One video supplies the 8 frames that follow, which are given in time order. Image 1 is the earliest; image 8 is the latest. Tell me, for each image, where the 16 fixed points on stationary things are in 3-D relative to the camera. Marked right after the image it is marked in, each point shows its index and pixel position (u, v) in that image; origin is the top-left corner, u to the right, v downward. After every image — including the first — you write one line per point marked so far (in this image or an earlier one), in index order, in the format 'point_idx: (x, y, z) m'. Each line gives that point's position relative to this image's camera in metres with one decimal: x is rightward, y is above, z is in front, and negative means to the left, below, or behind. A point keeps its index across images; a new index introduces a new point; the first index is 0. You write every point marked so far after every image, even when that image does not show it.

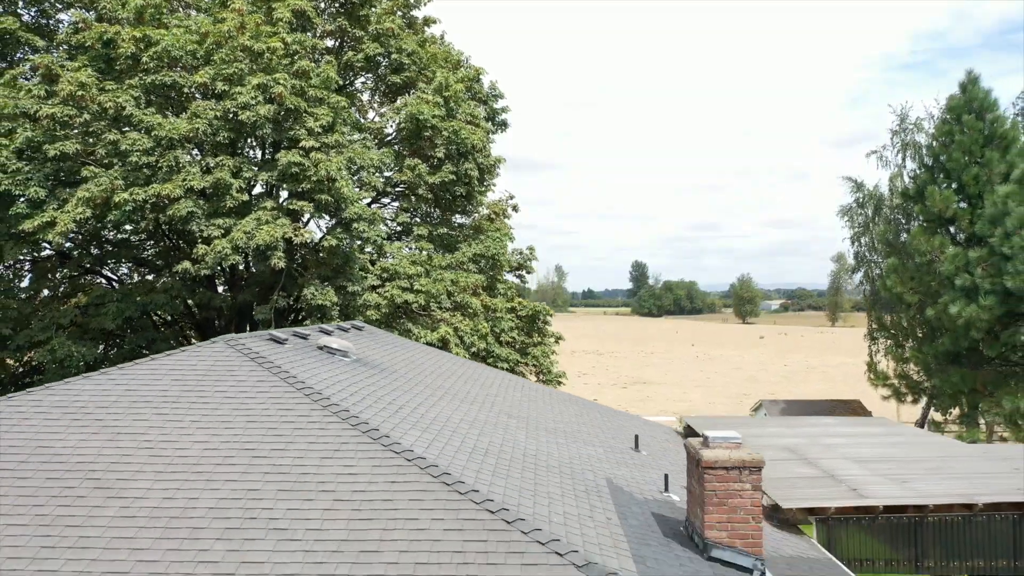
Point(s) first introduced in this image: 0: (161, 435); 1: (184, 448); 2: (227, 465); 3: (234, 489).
0: (-3.5, -1.4, +7.2) m
1: (-3.1, -1.5, +7.0) m
2: (-2.6, -1.6, +6.7) m
3: (-2.4, -1.8, +6.3) m
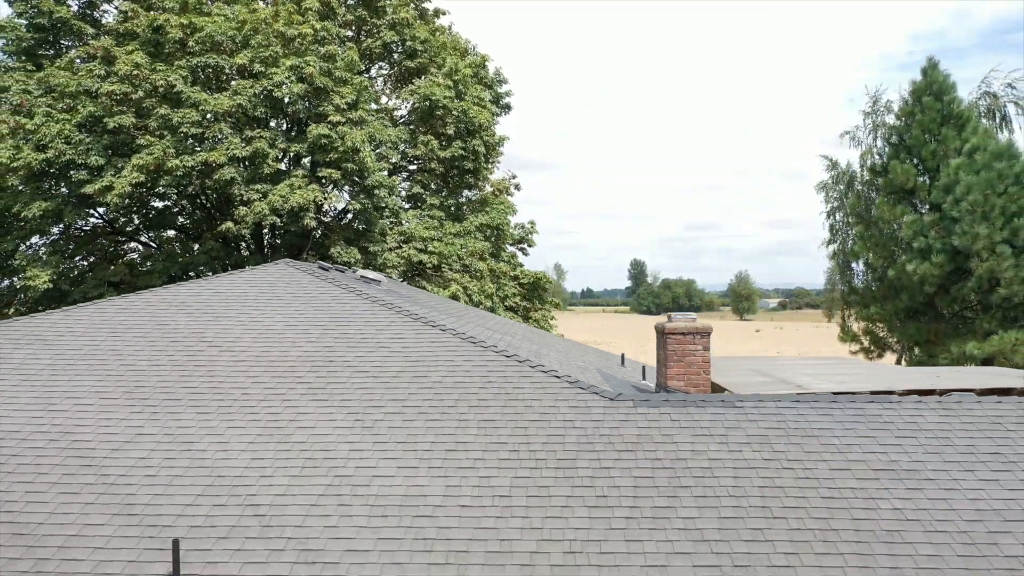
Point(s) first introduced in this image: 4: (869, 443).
0: (-3.4, -0.3, +9.3) m
1: (-3.0, -0.4, +9.1) m
2: (-2.5, -0.5, +8.9) m
3: (-2.3, -0.7, +8.5) m
4: (+3.1, -1.4, +6.4) m
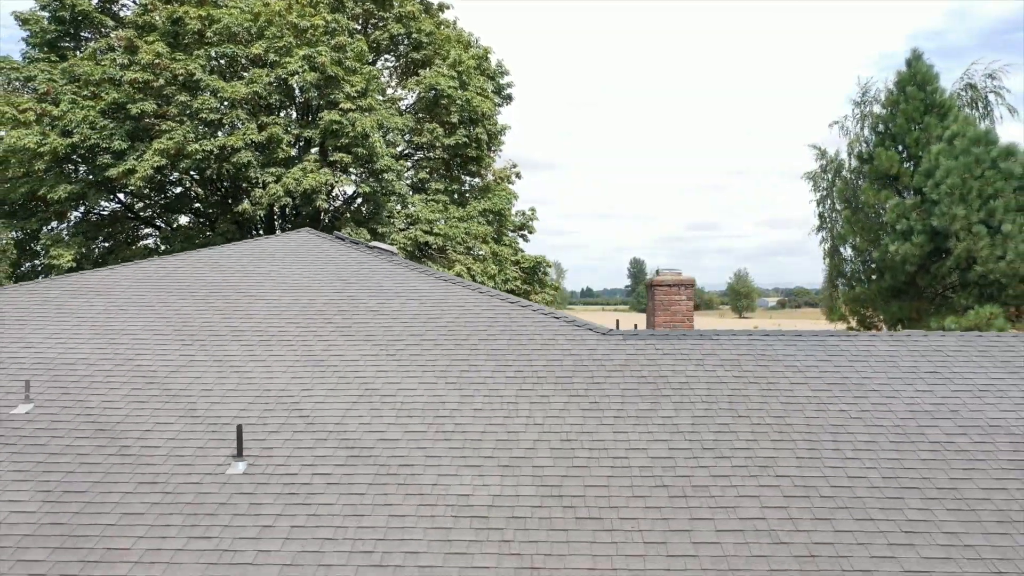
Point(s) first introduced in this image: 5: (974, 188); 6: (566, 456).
0: (-3.3, +0.3, +10.3) m
1: (-3.0, +0.2, +10.1) m
2: (-2.5, +0.1, +9.9) m
3: (-2.3, -0.1, +9.5) m
4: (+3.2, -0.8, +7.4) m
5: (+12.6, +2.7, +19.8) m
6: (+0.4, -1.4, +5.9) m
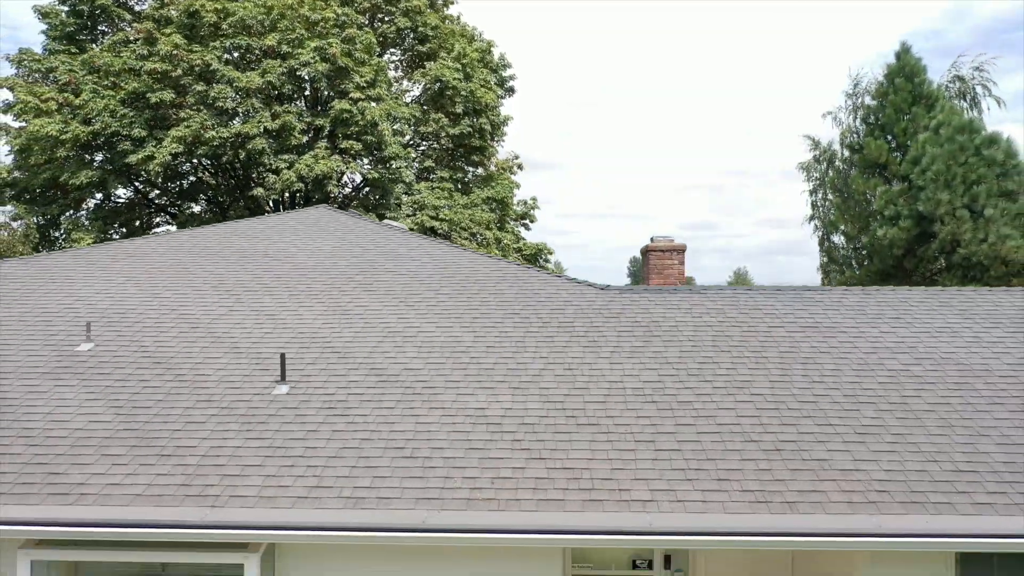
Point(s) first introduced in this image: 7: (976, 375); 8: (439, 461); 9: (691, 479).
0: (-3.2, +0.8, +11.2) m
1: (-2.9, +0.7, +11.0) m
2: (-2.4, +0.6, +10.7) m
3: (-2.2, +0.4, +10.3) m
4: (+3.3, -0.3, +8.3) m
5: (+12.7, +3.3, +20.7) m
6: (+0.5, -0.9, +6.7) m
7: (+4.3, -0.8, +6.8) m
8: (-0.5, -1.3, +5.5) m
9: (+1.3, -1.4, +5.3) m
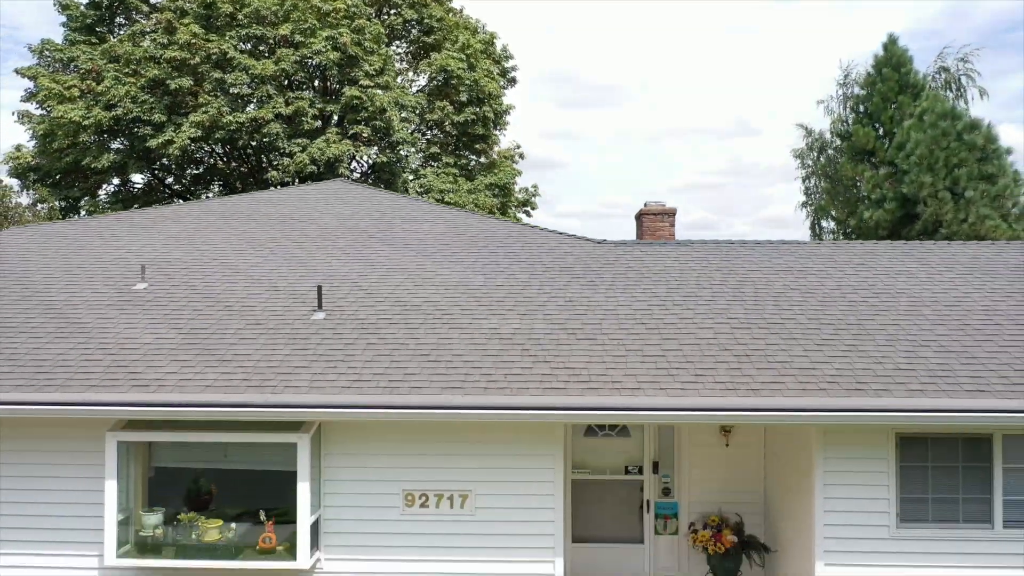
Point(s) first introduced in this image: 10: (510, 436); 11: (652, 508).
0: (-3.1, +1.4, +12.2) m
1: (-2.8, +1.3, +12.0) m
2: (-2.3, +1.2, +11.7) m
3: (-2.1, +1.0, +11.3) m
4: (+3.4, +0.4, +9.2) m
5: (+12.8, +3.9, +21.7) m
6: (+0.6, -0.2, +7.7) m
7: (+4.4, -0.2, +7.7) m
8: (-0.5, -0.7, +6.5) m
9: (+1.4, -0.7, +6.2) m
10: (0.0, -1.3, +6.3) m
11: (+1.5, -2.3, +7.7) m
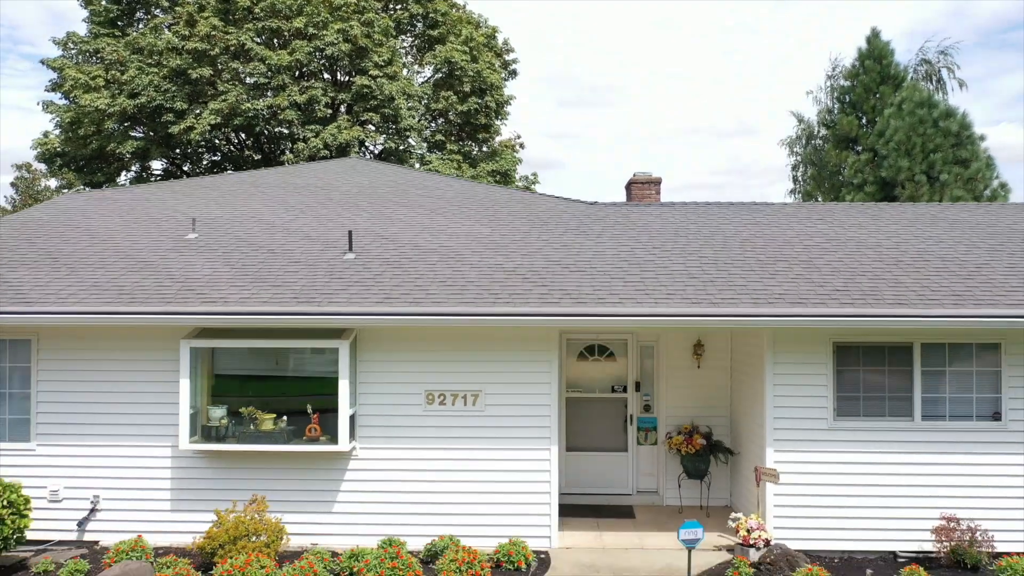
0: (-3.1, +2.1, +13.5) m
1: (-2.8, +2.0, +13.2) m
2: (-2.3, +1.9, +13.0) m
3: (-2.1, +1.7, +12.6) m
4: (+3.4, +1.0, +10.5) m
5: (+12.8, +4.6, +23.0) m
6: (+0.6, +0.5, +9.0) m
7: (+4.4, +0.5, +9.0) m
8: (-0.4, 0.0, +7.7) m
9: (+1.4, -0.1, +7.5) m
10: (0.0, -0.6, +7.6) m
11: (+1.5, -1.6, +9.0) m
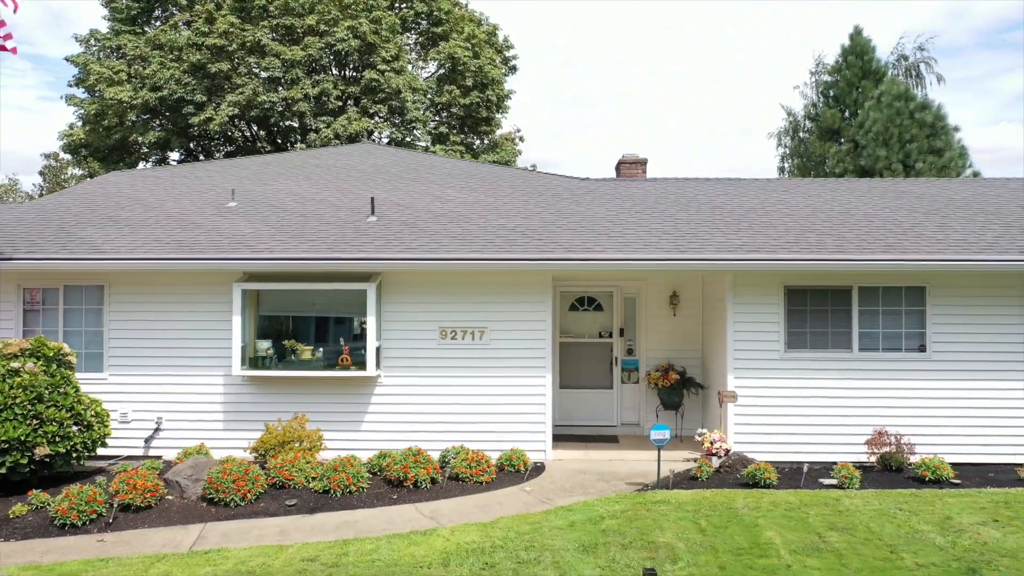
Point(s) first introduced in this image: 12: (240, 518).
0: (-3.1, +2.7, +14.8) m
1: (-2.7, +2.6, +14.6) m
2: (-2.2, +2.5, +14.3) m
3: (-2.1, +2.3, +14.0) m
4: (+3.4, +1.6, +11.9) m
5: (+12.8, +5.1, +24.3) m
6: (+0.7, +1.0, +10.4) m
7: (+4.5, +1.1, +10.4) m
8: (-0.4, +0.6, +9.1) m
9: (+1.4, +0.5, +8.9) m
10: (0.0, 0.0, +8.9) m
11: (+1.5, -1.1, +10.3) m
12: (-2.6, -2.2, +7.0) m
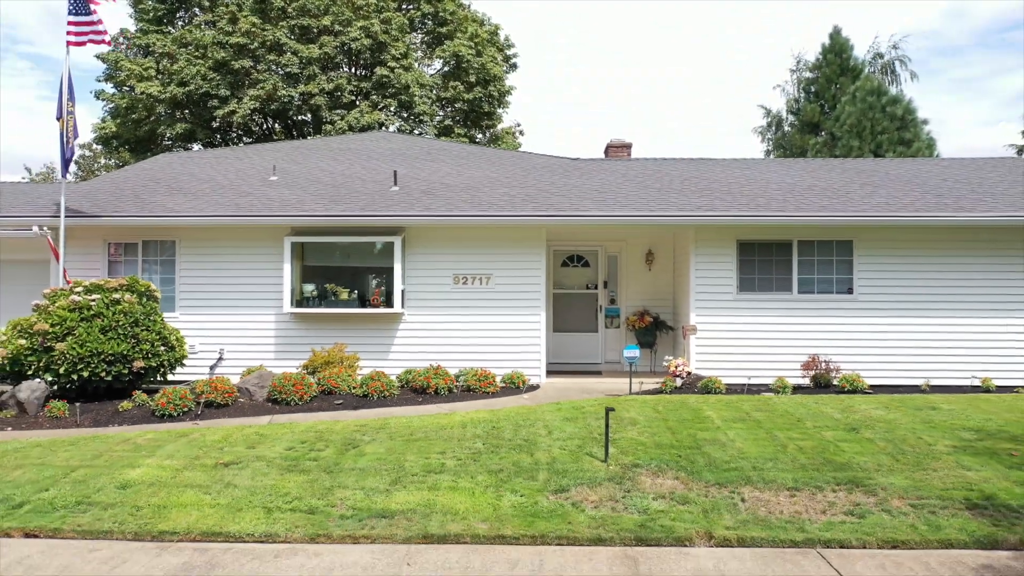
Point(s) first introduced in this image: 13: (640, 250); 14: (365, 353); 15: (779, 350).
0: (-3.1, +3.4, +16.7) m
1: (-2.7, +3.3, +16.5) m
2: (-2.2, +3.2, +16.3) m
3: (-2.0, +3.0, +15.9) m
4: (+3.4, +2.3, +13.8) m
5: (+12.8, +5.8, +26.2) m
6: (+0.7, +1.7, +12.3) m
7: (+4.5, +1.8, +12.3) m
8: (-0.4, +1.3, +11.0) m
9: (+1.4, +1.2, +10.8) m
10: (0.0, +0.7, +10.8) m
11: (+1.5, -0.4, +12.3) m
12: (-2.6, -1.5, +8.9) m
13: (+2.1, +0.6, +12.2) m
14: (-2.2, -1.0, +10.8) m
15: (+3.9, -0.9, +10.6) m
